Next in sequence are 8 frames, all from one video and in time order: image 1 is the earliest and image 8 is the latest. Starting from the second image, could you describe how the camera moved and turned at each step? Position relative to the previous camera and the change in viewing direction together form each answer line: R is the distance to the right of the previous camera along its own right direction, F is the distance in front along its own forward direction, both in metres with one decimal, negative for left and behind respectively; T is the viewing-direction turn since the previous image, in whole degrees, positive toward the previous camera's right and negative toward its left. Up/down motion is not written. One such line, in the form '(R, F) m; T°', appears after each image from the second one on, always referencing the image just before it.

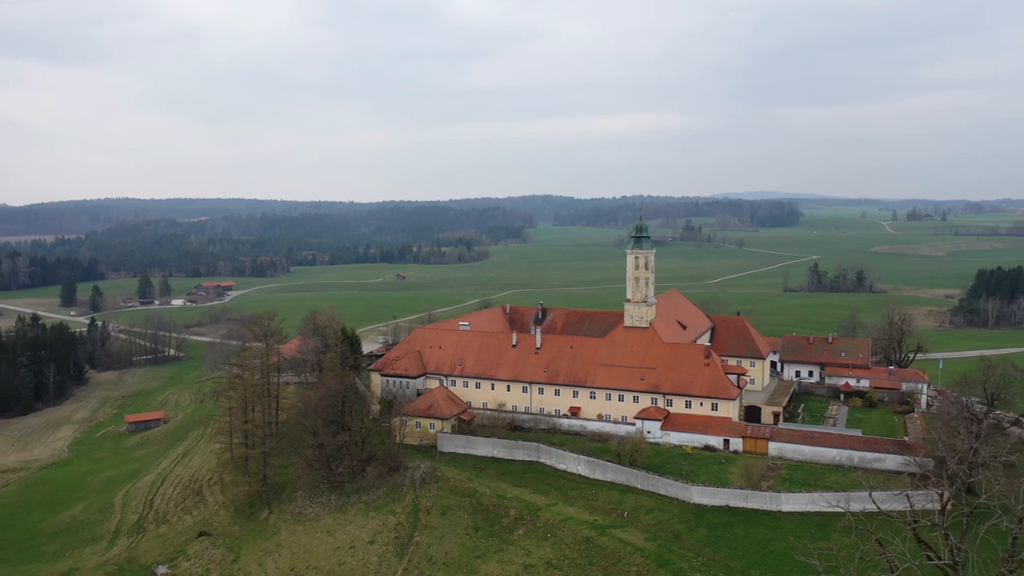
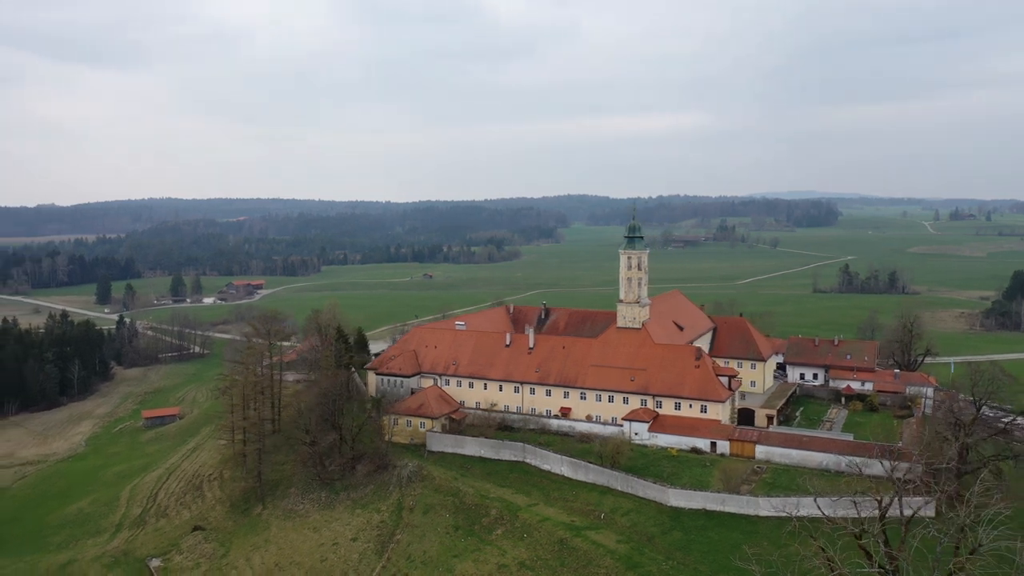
(+2.4, +0.1) m; -2°
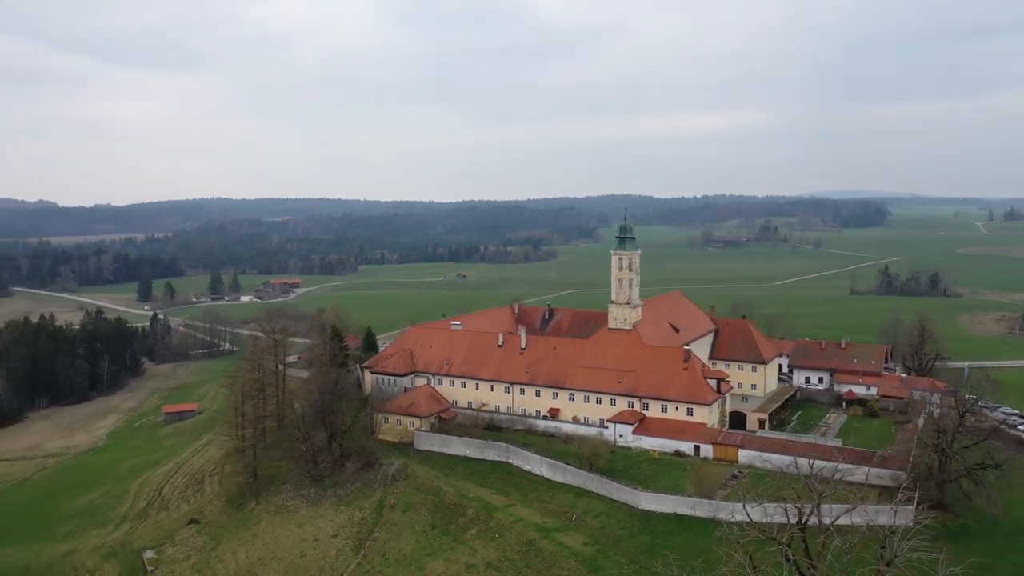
(+2.9, +0.1) m; -3°
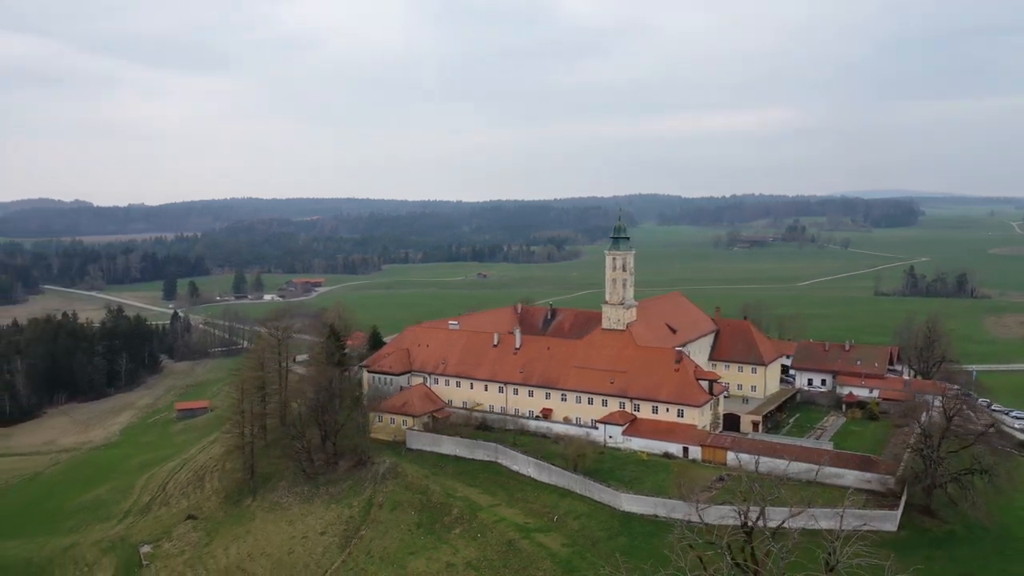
(+1.9, 0.0) m; -2°
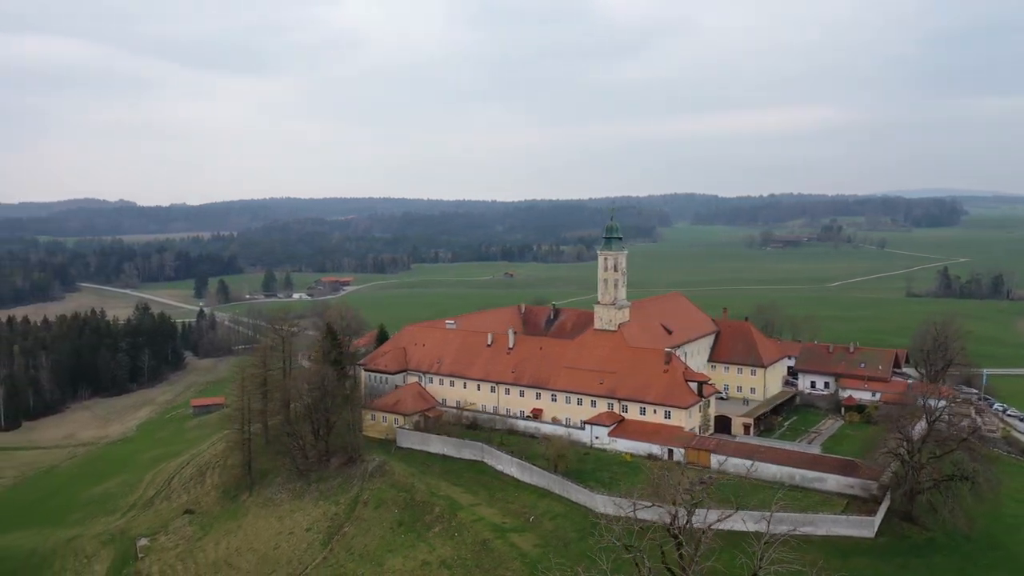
(+2.4, 0.0) m; -2°
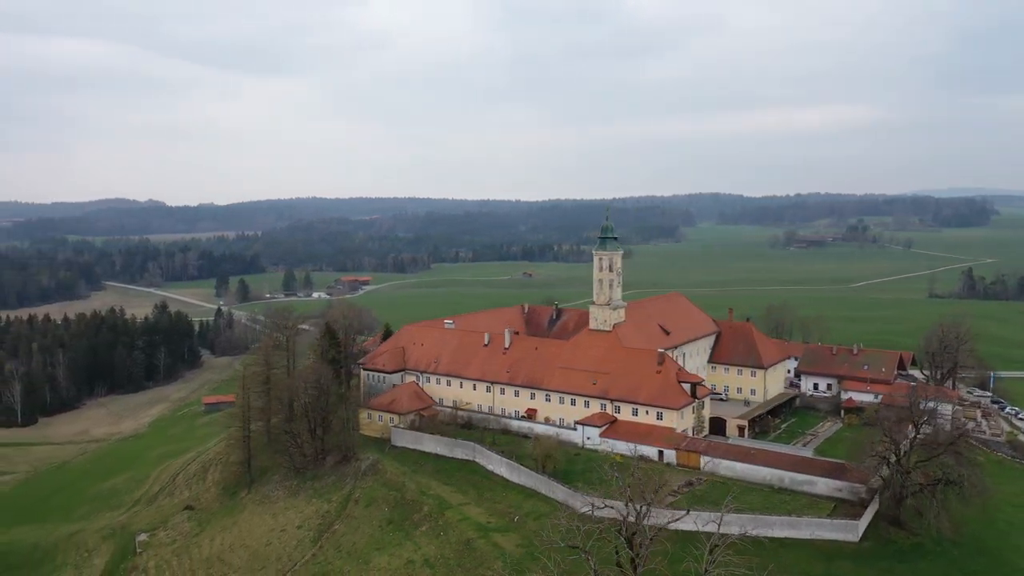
(+1.6, 0.0) m; -2°
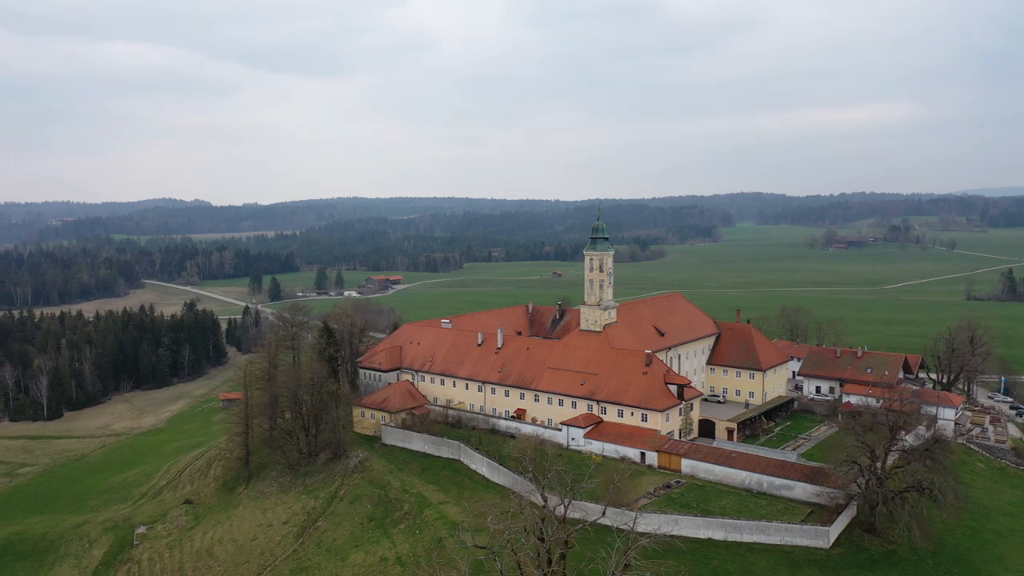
(+2.6, 0.0) m; -3°
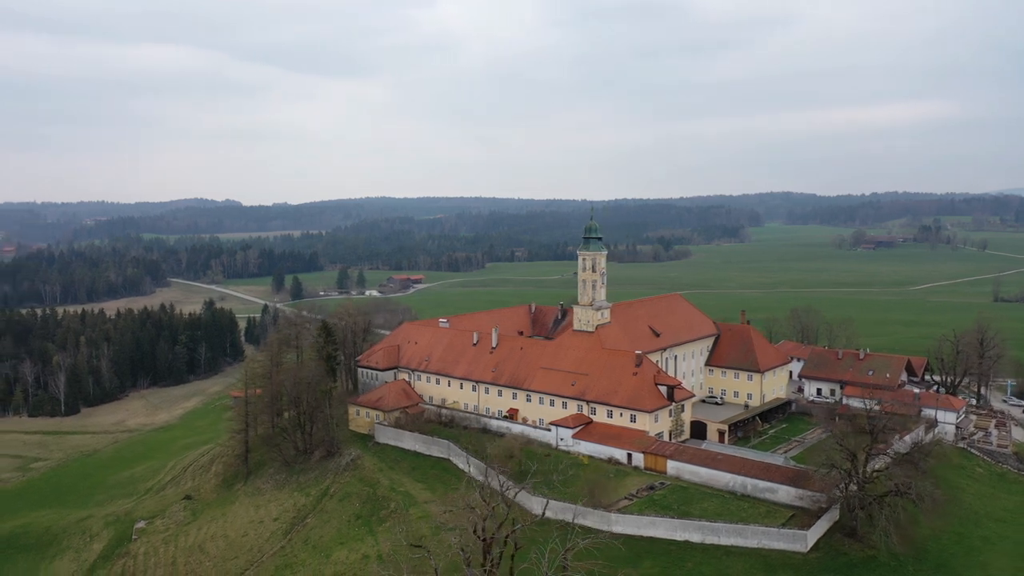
(+1.9, 0.0) m; -2°
